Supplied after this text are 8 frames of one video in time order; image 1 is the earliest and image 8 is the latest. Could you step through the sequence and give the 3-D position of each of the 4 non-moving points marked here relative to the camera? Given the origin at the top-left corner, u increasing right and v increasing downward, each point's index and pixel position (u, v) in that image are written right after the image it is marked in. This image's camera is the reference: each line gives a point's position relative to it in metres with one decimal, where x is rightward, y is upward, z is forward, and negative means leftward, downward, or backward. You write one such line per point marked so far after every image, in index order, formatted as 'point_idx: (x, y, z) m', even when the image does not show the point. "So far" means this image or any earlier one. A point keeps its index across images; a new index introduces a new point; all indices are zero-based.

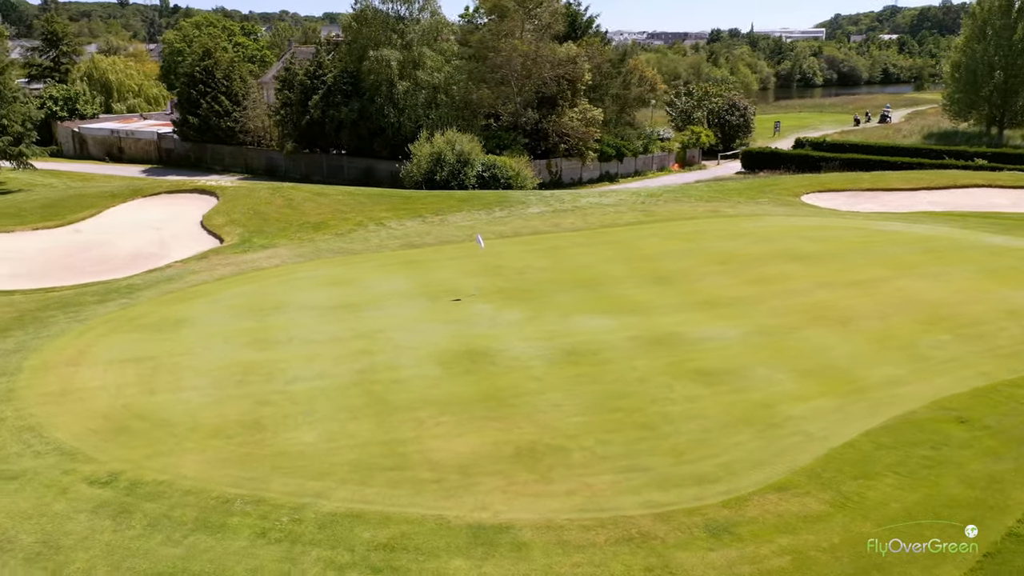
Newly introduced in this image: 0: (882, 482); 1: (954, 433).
0: (+4.0, -2.1, +9.0) m
1: (+5.4, -1.8, +10.1) m
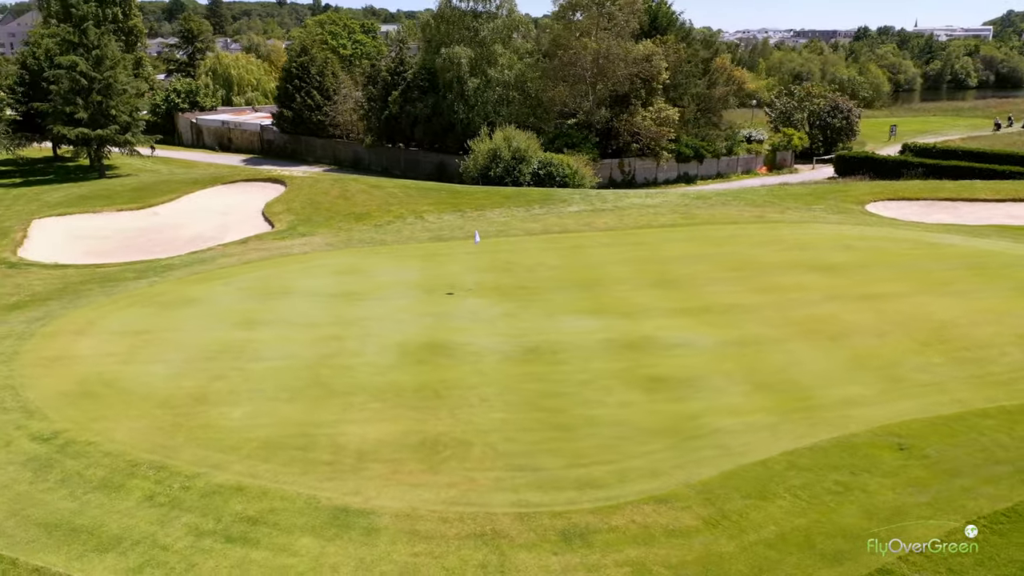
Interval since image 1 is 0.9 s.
0: (+2.7, -2.2, +8.6) m
1: (+4.2, -2.0, +9.4) m
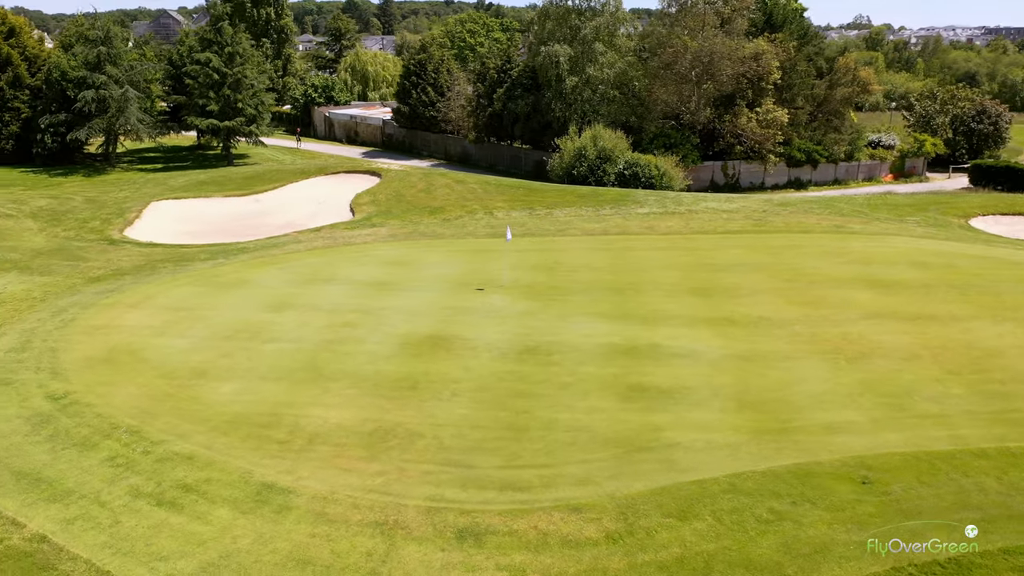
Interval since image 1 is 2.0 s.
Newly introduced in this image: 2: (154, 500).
0: (+1.8, -2.3, +8.2) m
1: (+3.4, -2.2, +8.7) m
2: (-3.8, -2.2, +8.7) m
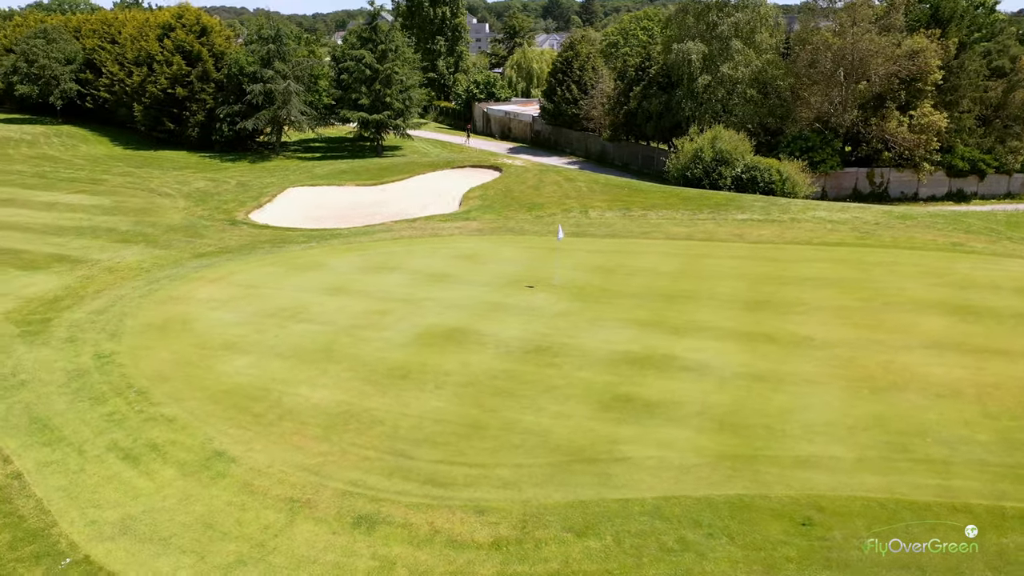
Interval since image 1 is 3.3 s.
0: (+0.7, -2.4, +7.8) m
1: (+2.4, -2.3, +8.0) m
2: (-4.6, -1.9, +9.6) m
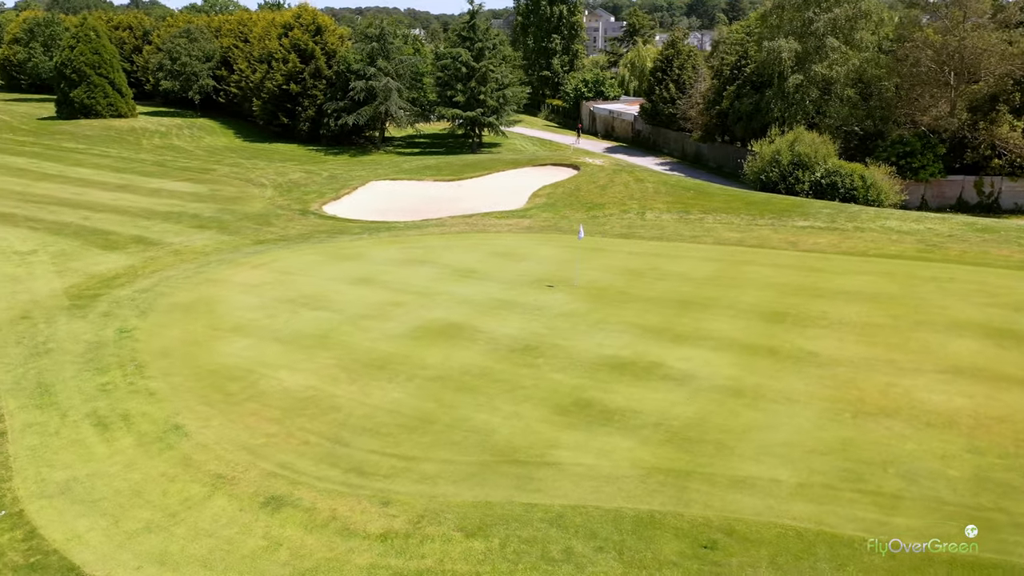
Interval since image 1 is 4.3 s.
0: (-0.4, -2.4, +7.7) m
1: (+1.4, -2.4, +7.6) m
2: (-5.2, -1.7, +10.4) m
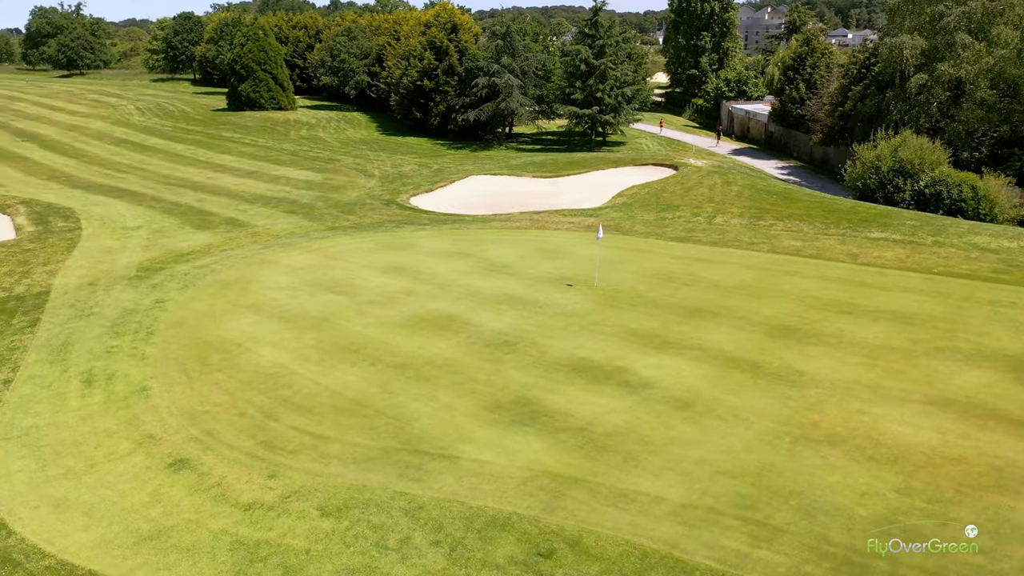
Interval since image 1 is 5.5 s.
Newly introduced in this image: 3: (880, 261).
0: (-1.8, -2.3, +8.0) m
1: (-0.2, -2.4, +7.5) m
2: (-6.0, -1.3, +11.6) m
3: (+7.3, +0.5, +16.3) m
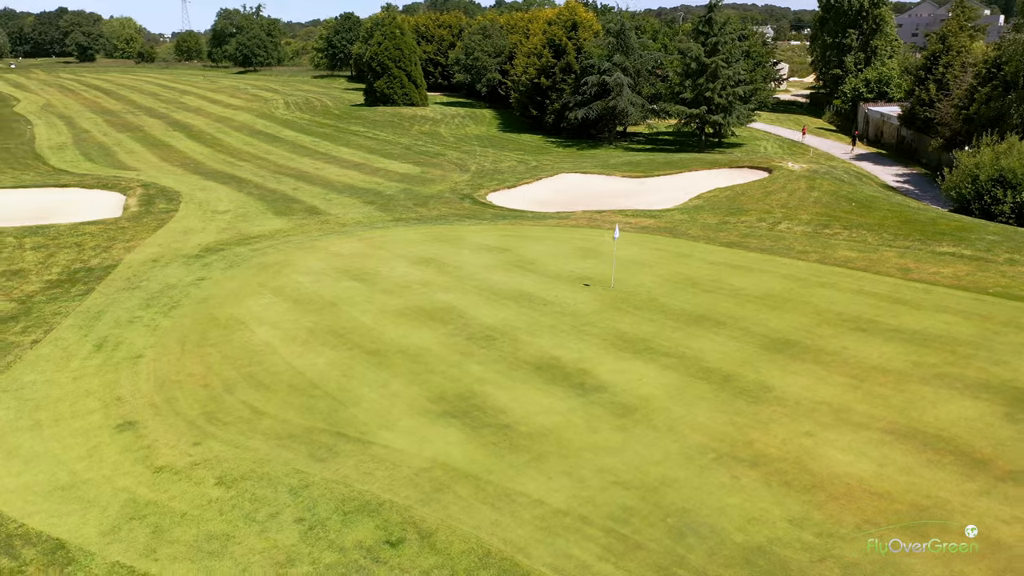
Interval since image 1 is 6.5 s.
0: (-3.1, -2.1, +8.4) m
1: (-1.5, -2.3, +7.6) m
2: (-6.4, -0.9, +12.7) m
3: (+7.6, +0.2, +14.9) m
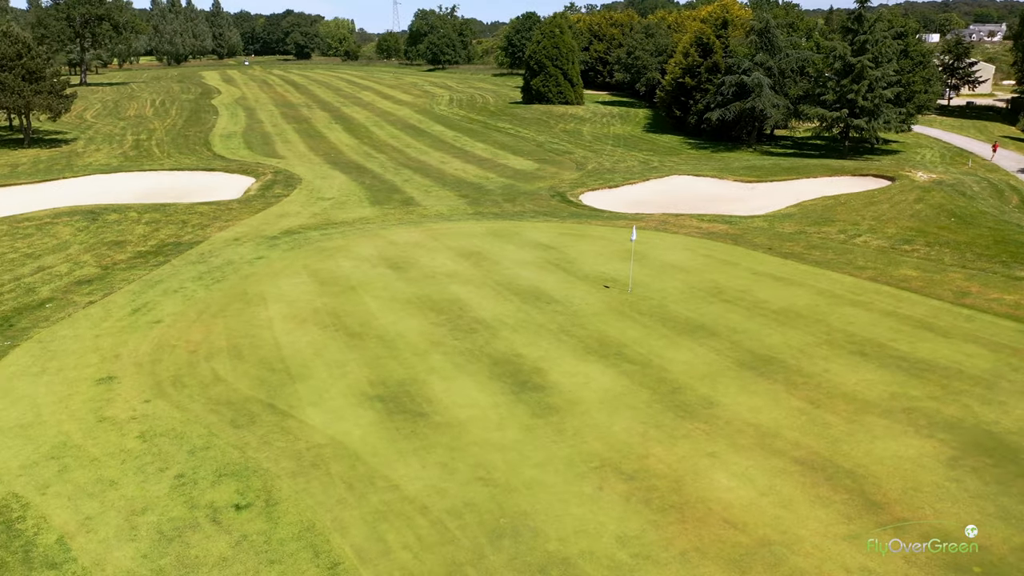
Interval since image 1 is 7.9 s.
0: (-4.3, -1.7, +9.4) m
1: (-3.0, -2.1, +8.2) m
2: (-6.5, -0.3, +14.3) m
3: (+7.7, -0.3, +13.2) m
